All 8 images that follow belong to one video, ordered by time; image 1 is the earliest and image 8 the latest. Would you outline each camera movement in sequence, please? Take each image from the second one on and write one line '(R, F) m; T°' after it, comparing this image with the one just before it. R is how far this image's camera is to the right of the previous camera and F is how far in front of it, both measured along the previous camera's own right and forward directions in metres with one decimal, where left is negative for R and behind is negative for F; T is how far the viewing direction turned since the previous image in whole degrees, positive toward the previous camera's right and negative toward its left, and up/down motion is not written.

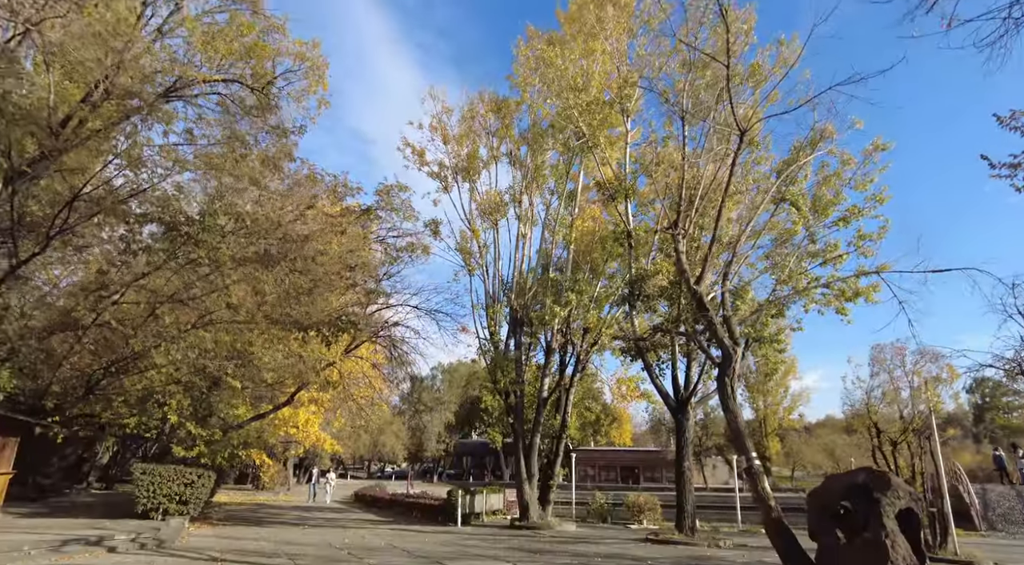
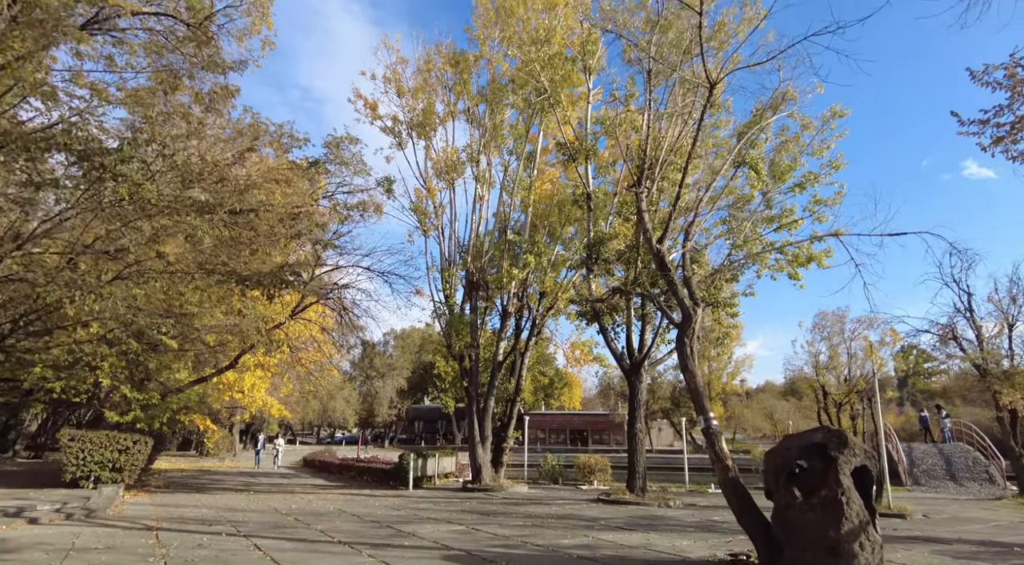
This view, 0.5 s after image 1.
(-0.1, +0.4) m; +4°
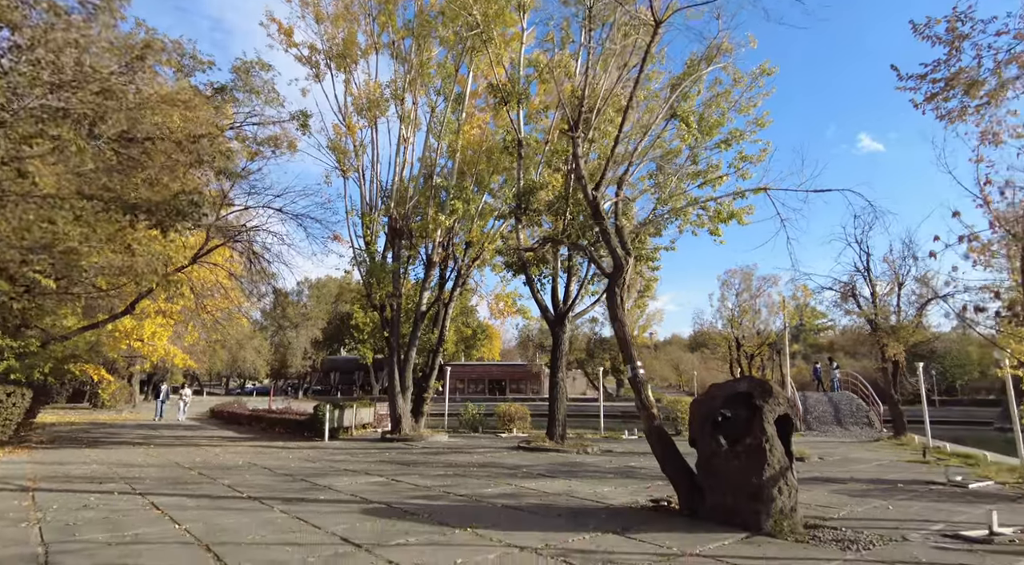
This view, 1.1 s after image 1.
(-0.1, +0.5) m; +7°
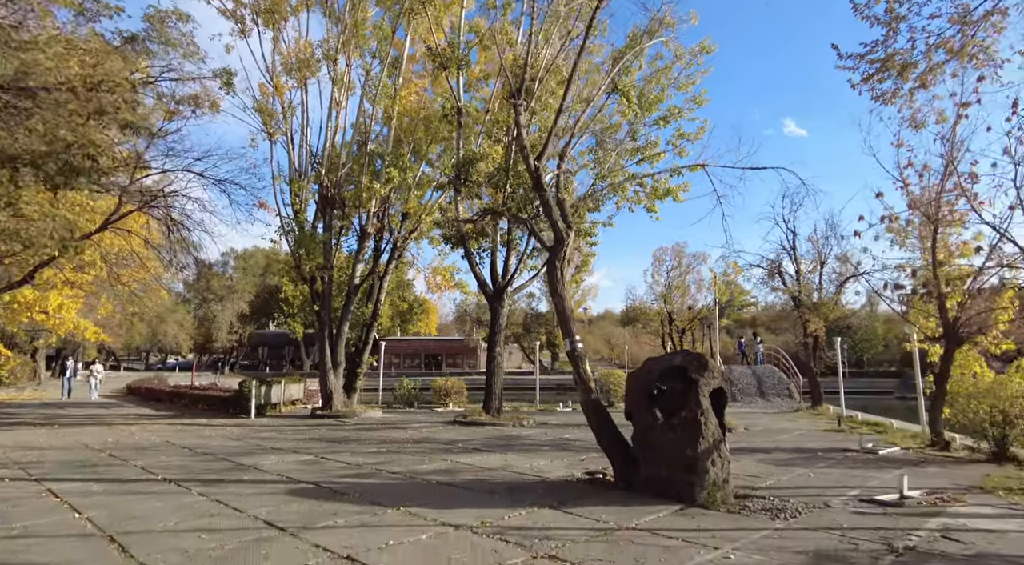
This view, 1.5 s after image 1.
(0.0, +0.3) m; +6°
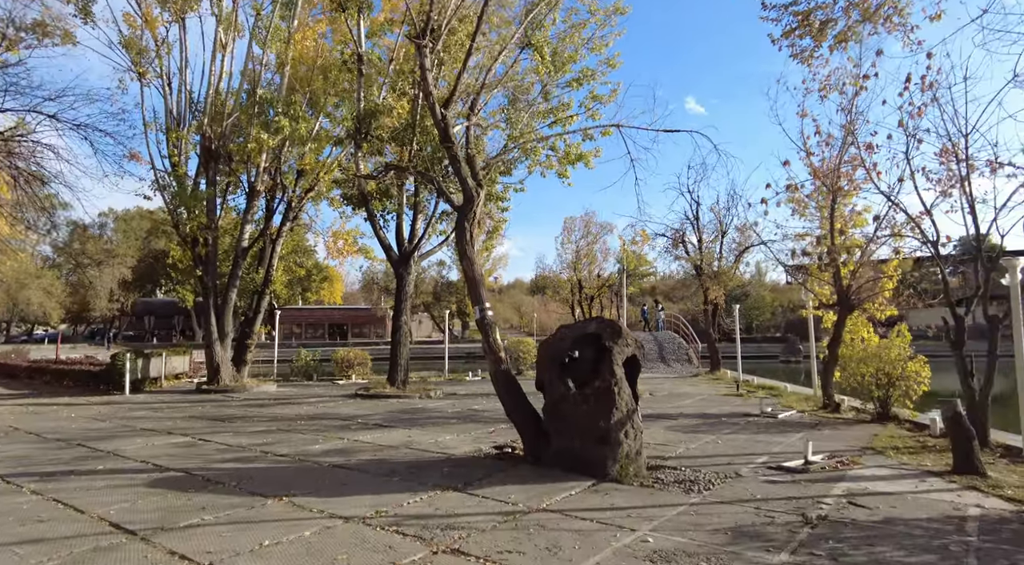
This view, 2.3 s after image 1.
(+0.1, +0.7) m; +8°
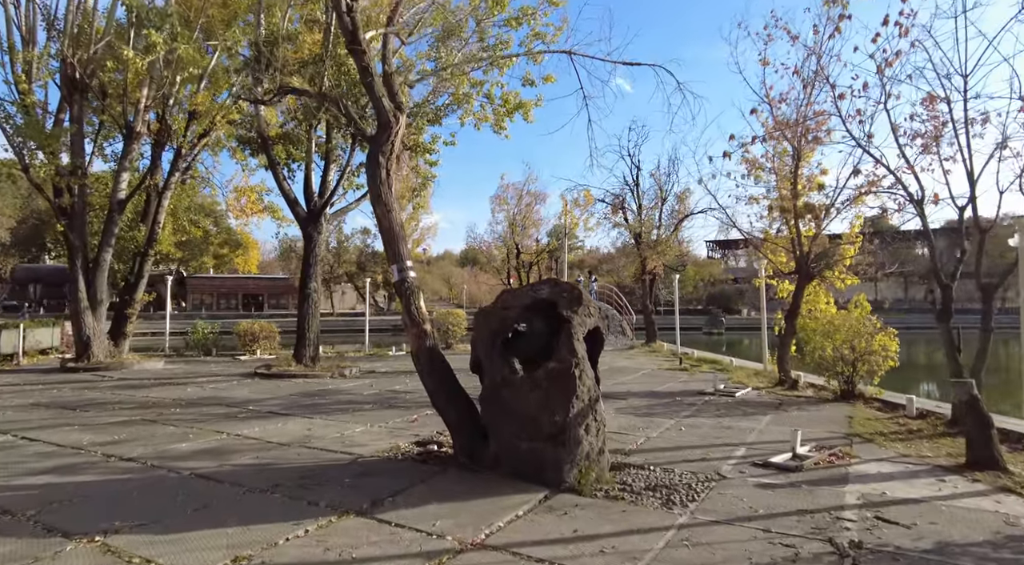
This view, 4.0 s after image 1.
(0.0, +1.7) m; +7°
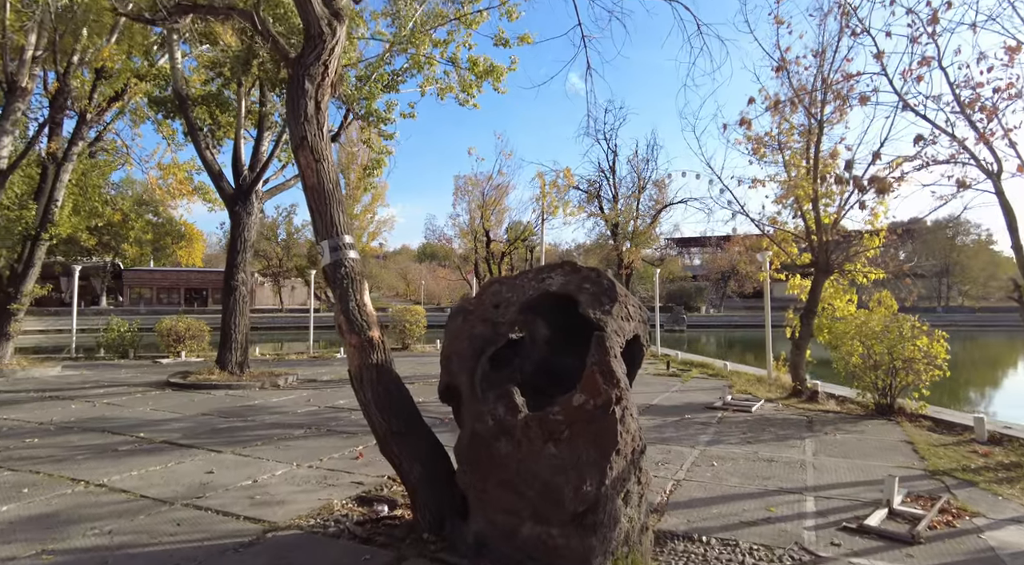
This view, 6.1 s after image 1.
(-0.2, +2.0) m; +4°
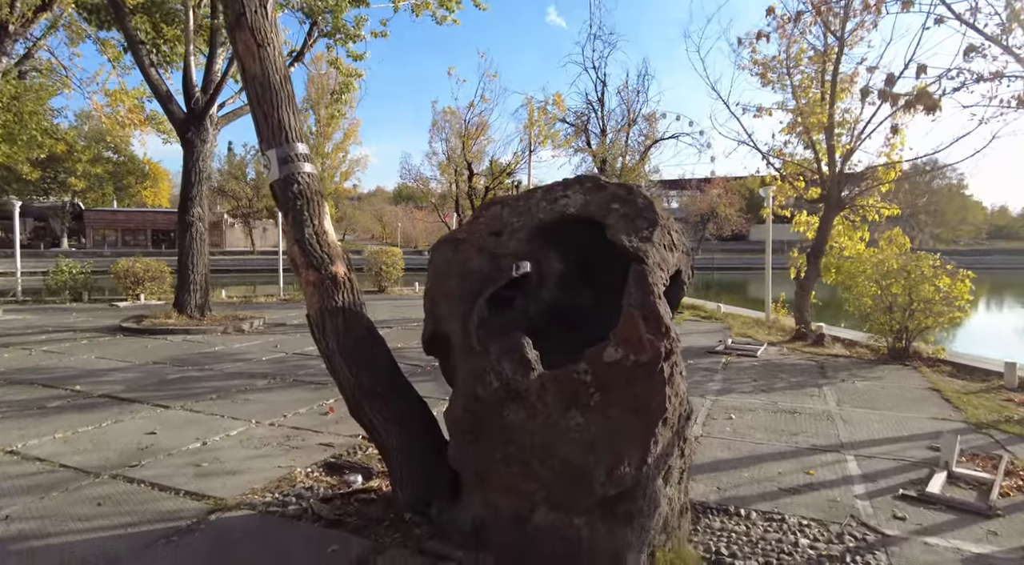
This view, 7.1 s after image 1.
(-0.1, +0.8) m; +2°
